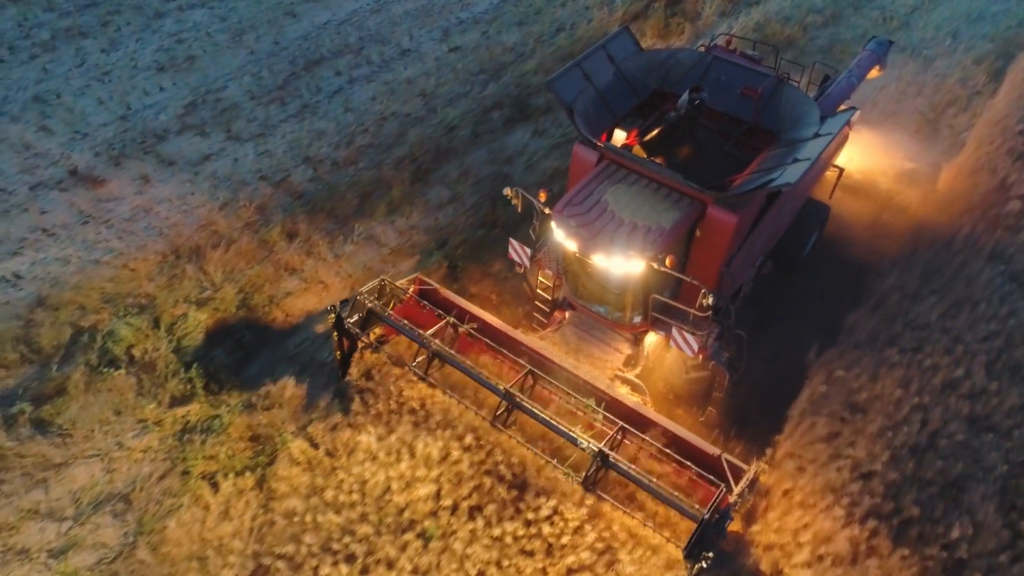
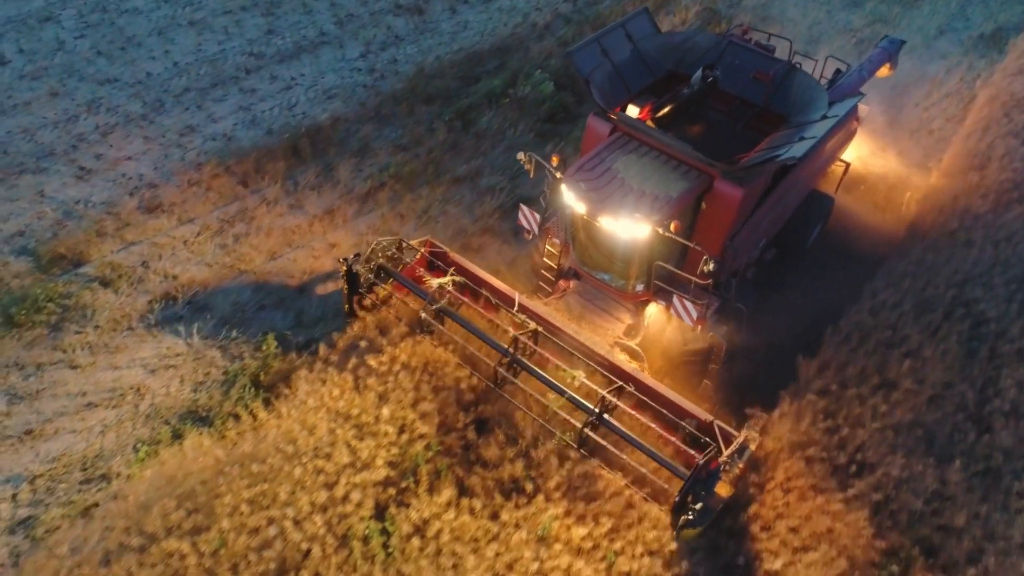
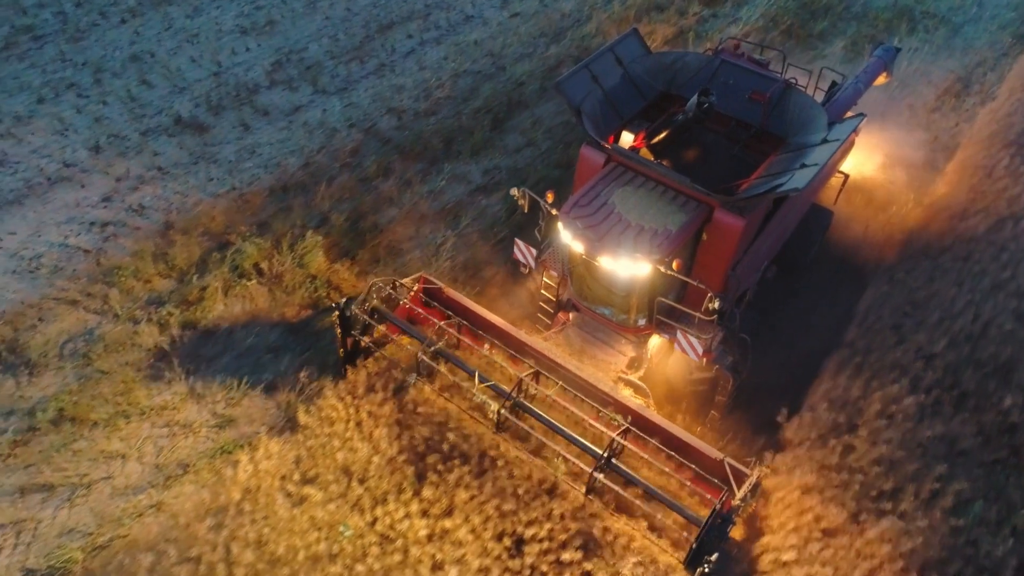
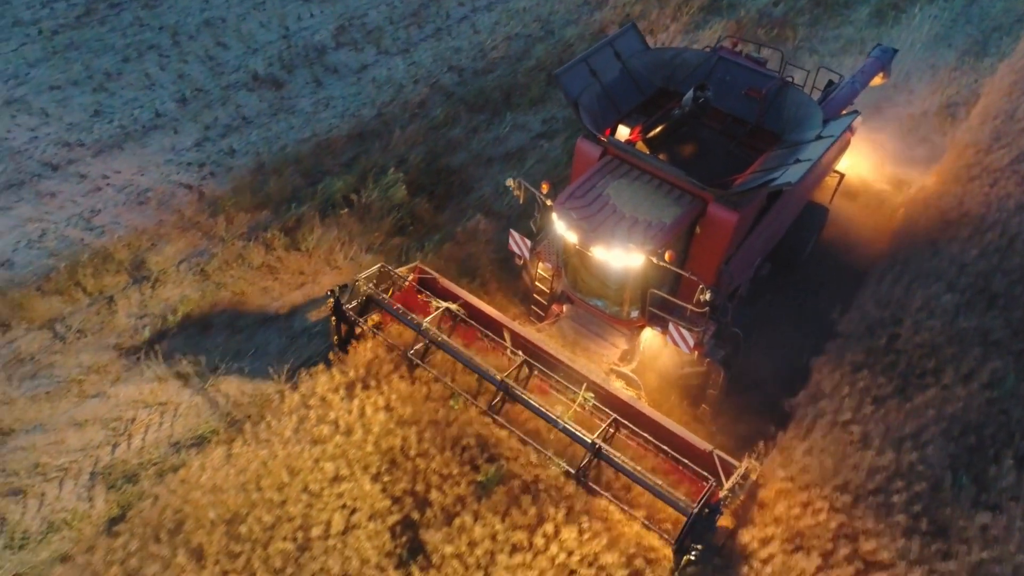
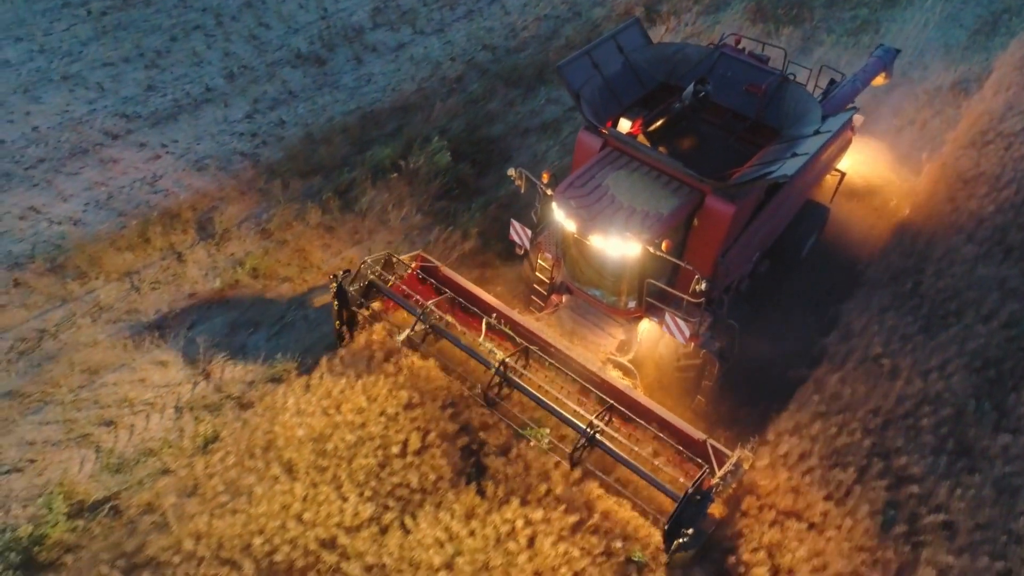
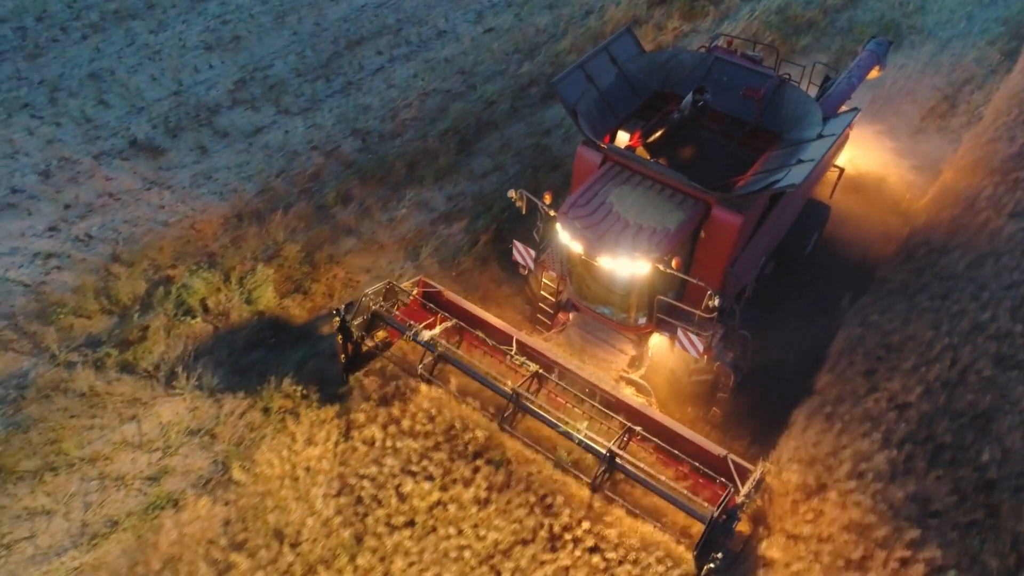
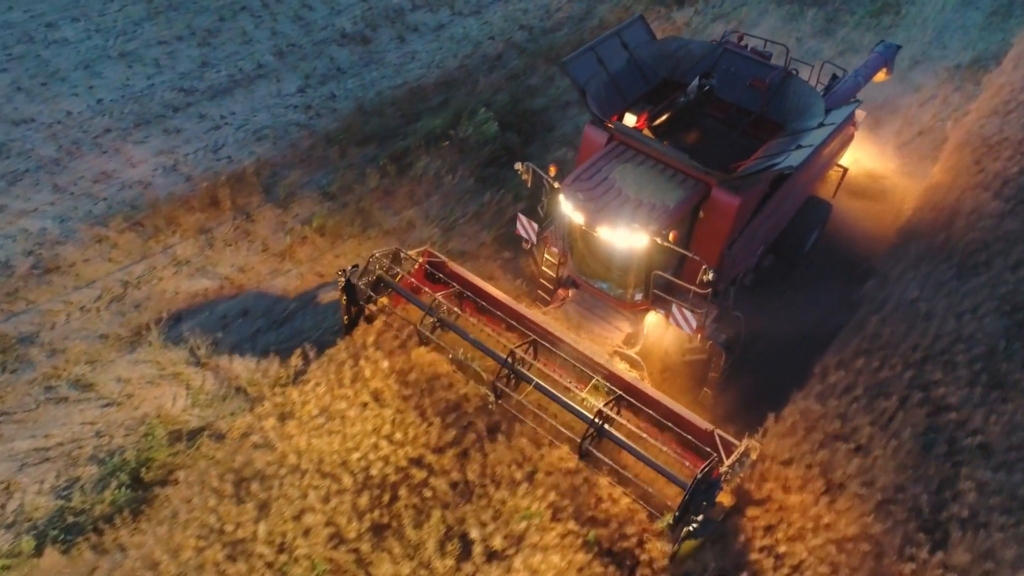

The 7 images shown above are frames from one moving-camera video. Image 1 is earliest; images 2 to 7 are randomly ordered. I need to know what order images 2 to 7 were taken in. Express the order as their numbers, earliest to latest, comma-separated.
6, 3, 4, 5, 7, 2
